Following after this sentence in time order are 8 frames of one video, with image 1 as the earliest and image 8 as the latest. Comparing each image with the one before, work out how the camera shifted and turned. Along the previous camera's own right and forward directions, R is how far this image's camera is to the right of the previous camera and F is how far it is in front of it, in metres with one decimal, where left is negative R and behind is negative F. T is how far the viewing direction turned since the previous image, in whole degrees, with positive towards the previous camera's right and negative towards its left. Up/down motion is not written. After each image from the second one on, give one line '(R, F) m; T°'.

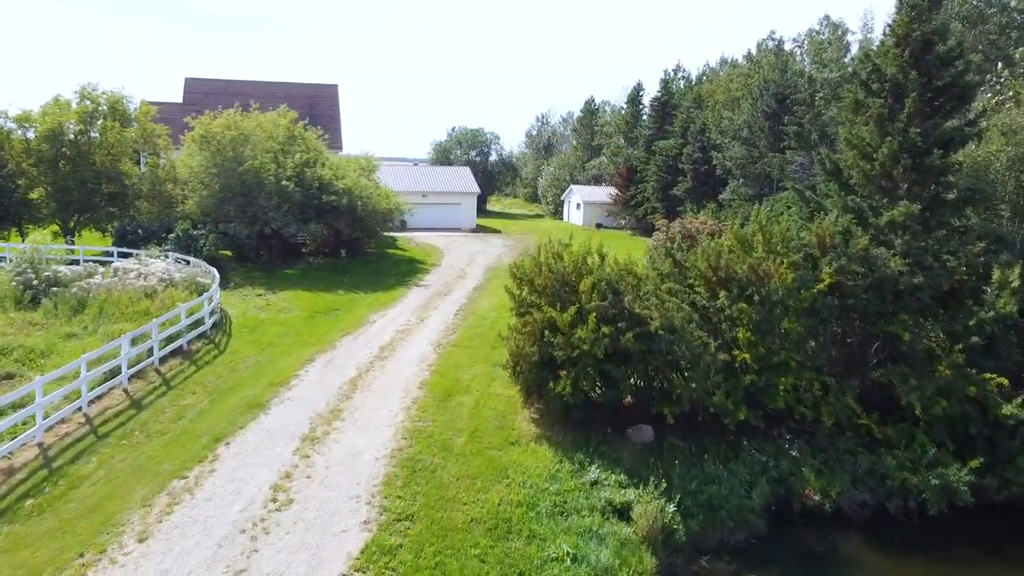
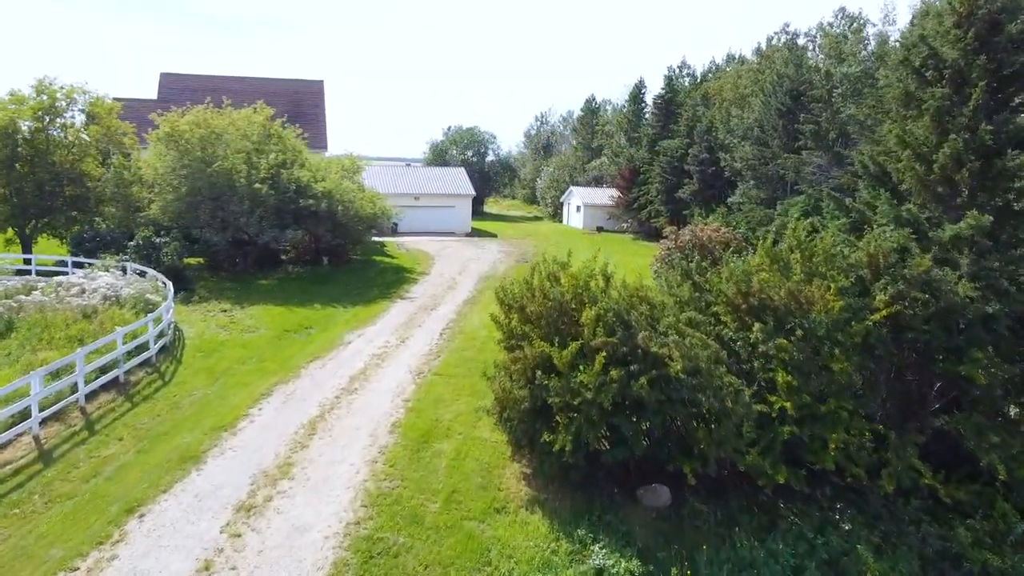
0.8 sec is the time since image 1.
(+0.2, +2.2) m; 0°
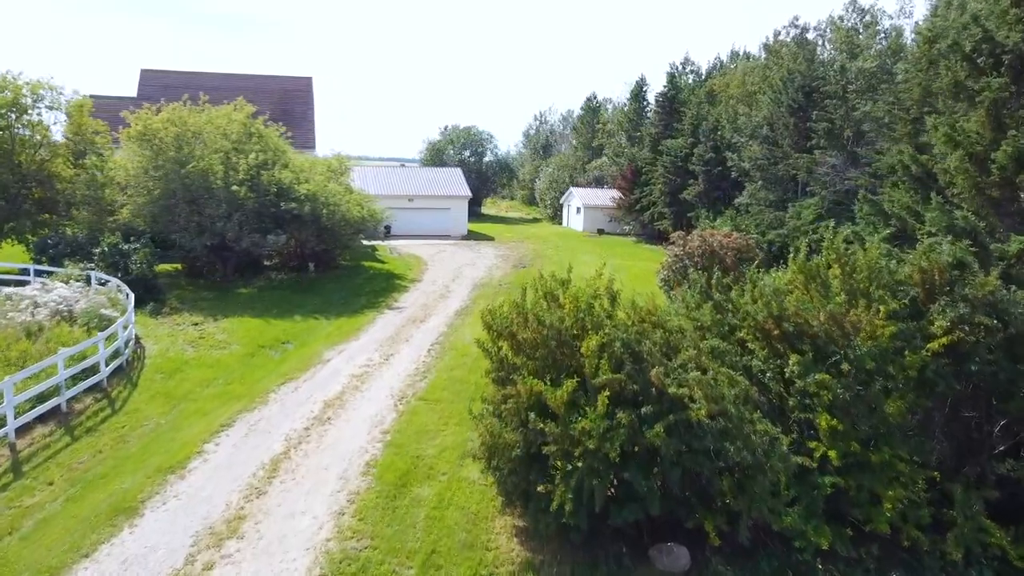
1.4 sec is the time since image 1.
(+0.2, +1.6) m; 0°
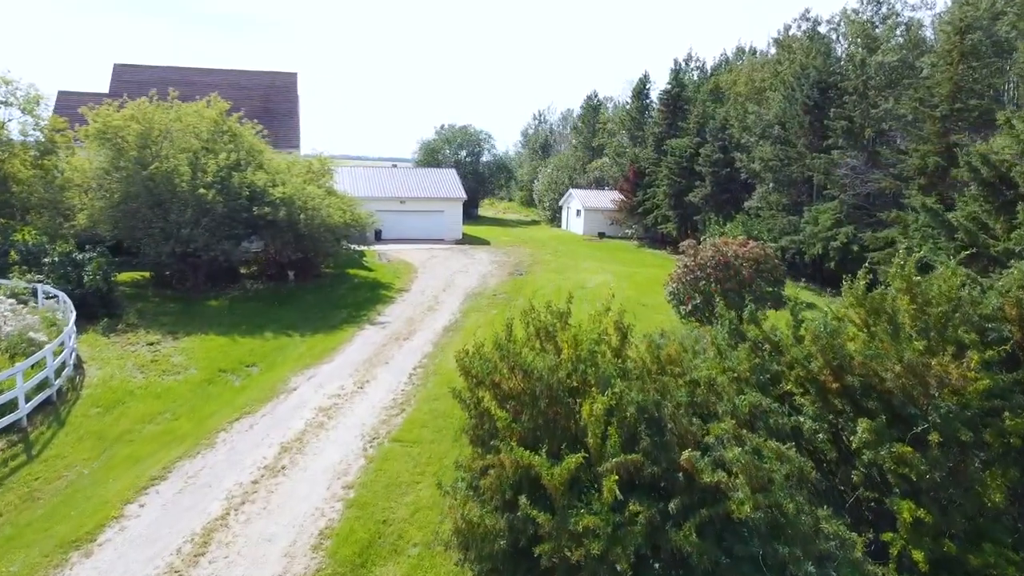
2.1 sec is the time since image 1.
(+0.2, +2.0) m; 0°
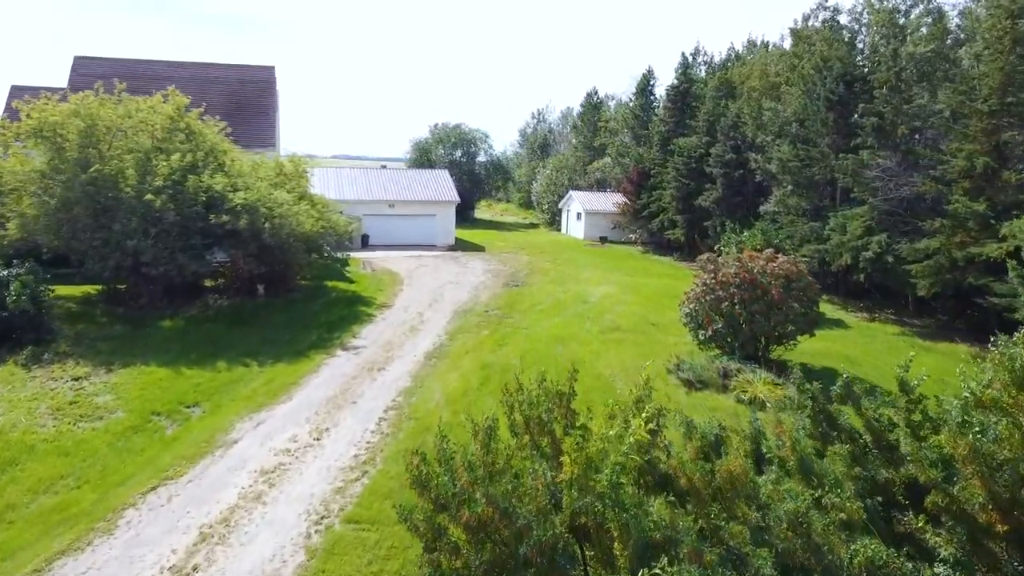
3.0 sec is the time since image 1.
(+0.2, +2.6) m; 0°
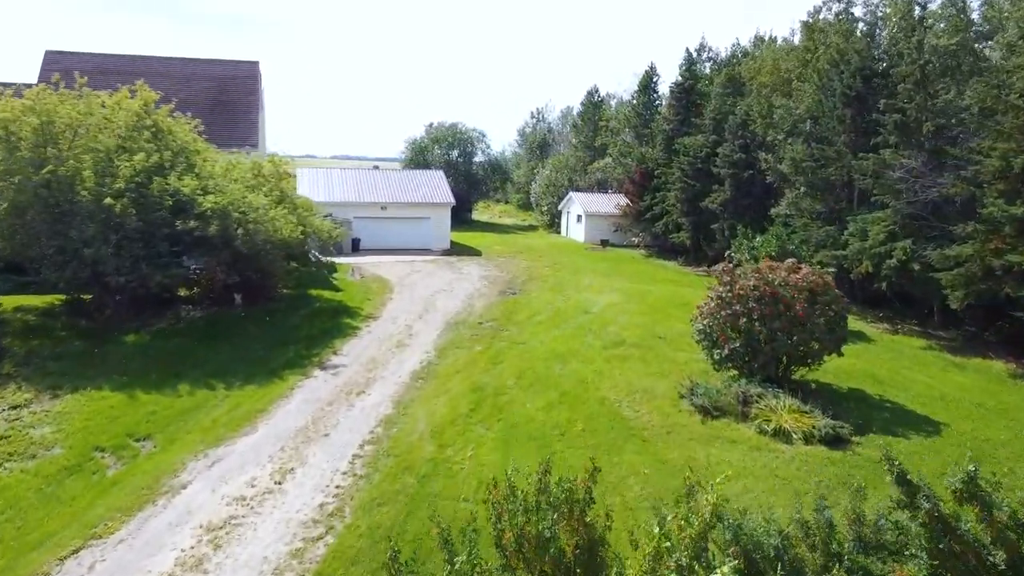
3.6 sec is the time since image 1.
(+0.1, +1.6) m; 0°
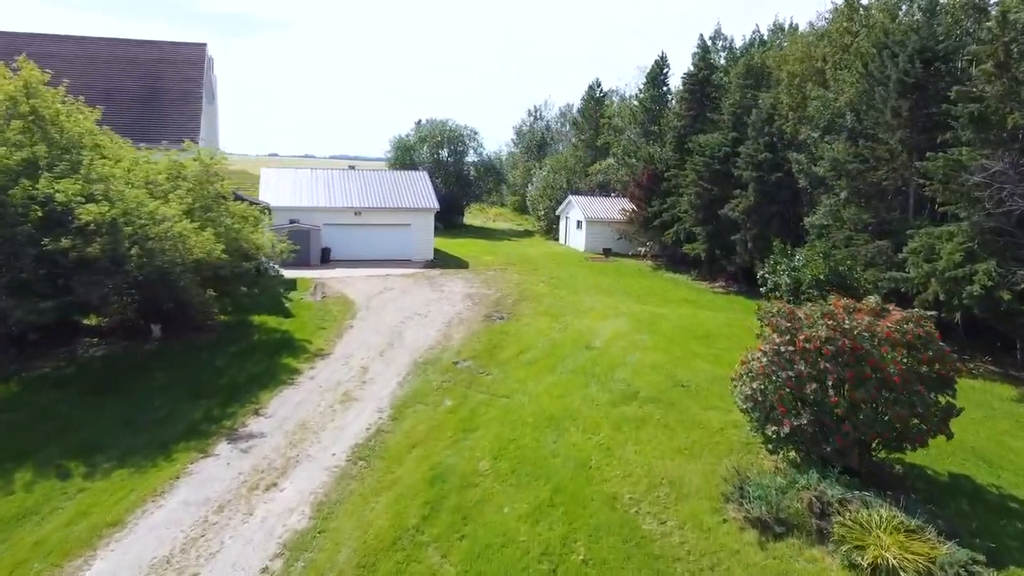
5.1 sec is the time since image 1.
(+0.5, +4.2) m; 0°
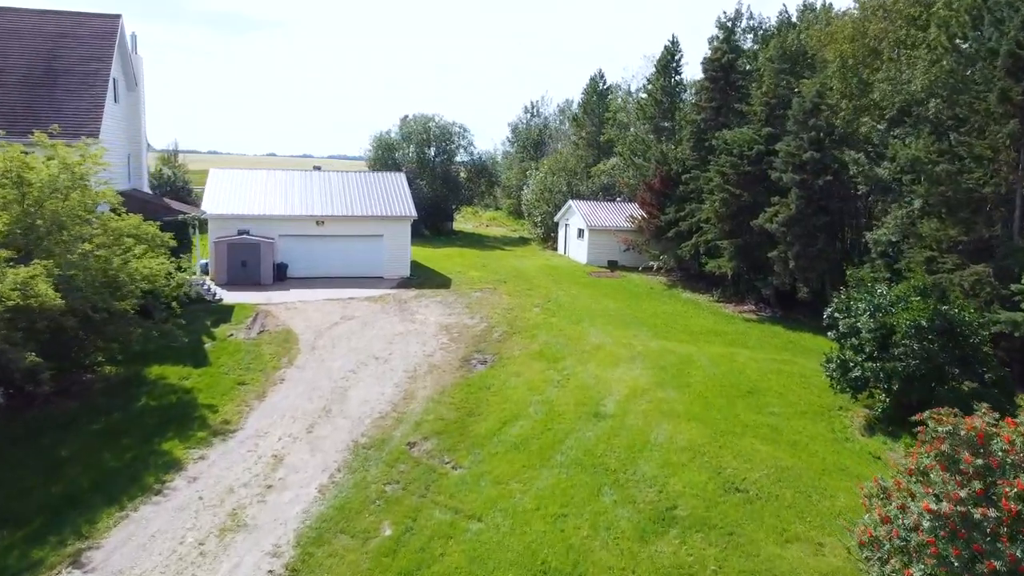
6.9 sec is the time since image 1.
(+0.4, +4.9) m; 0°
